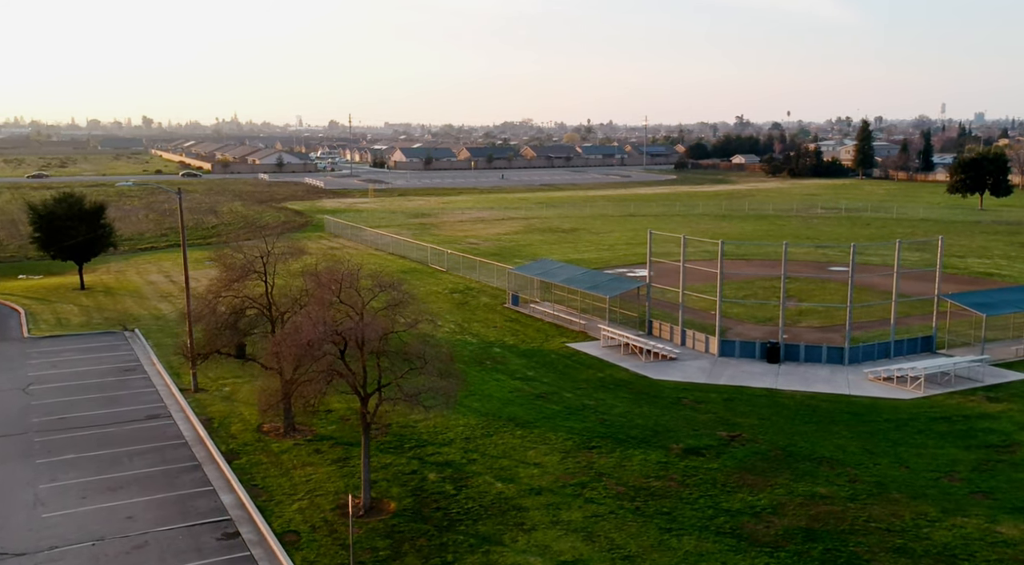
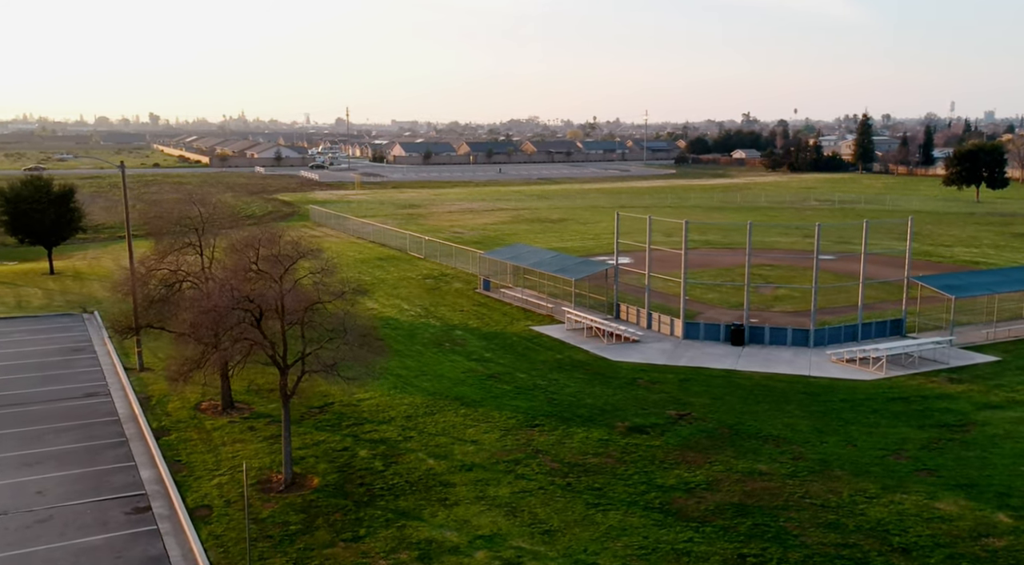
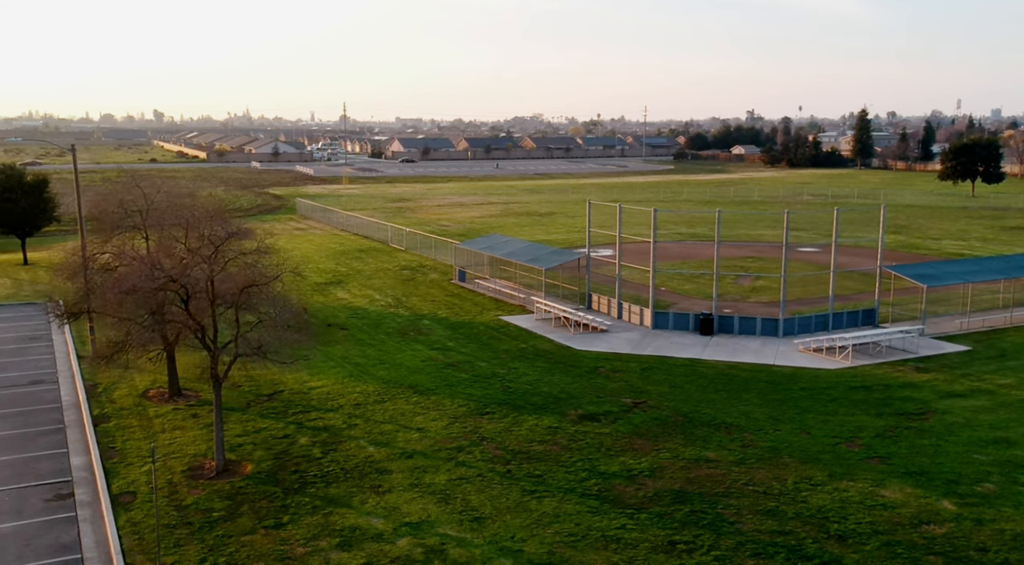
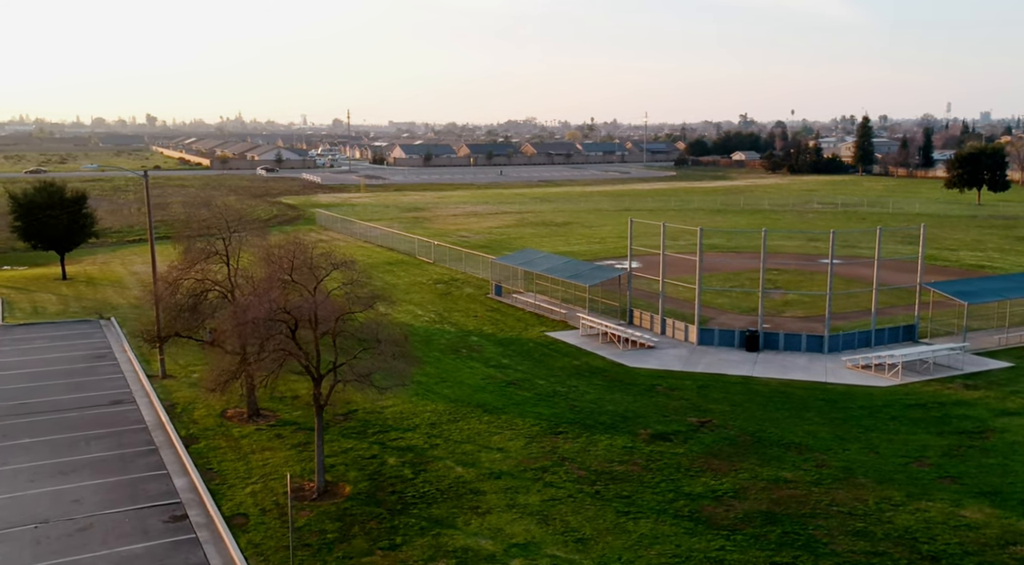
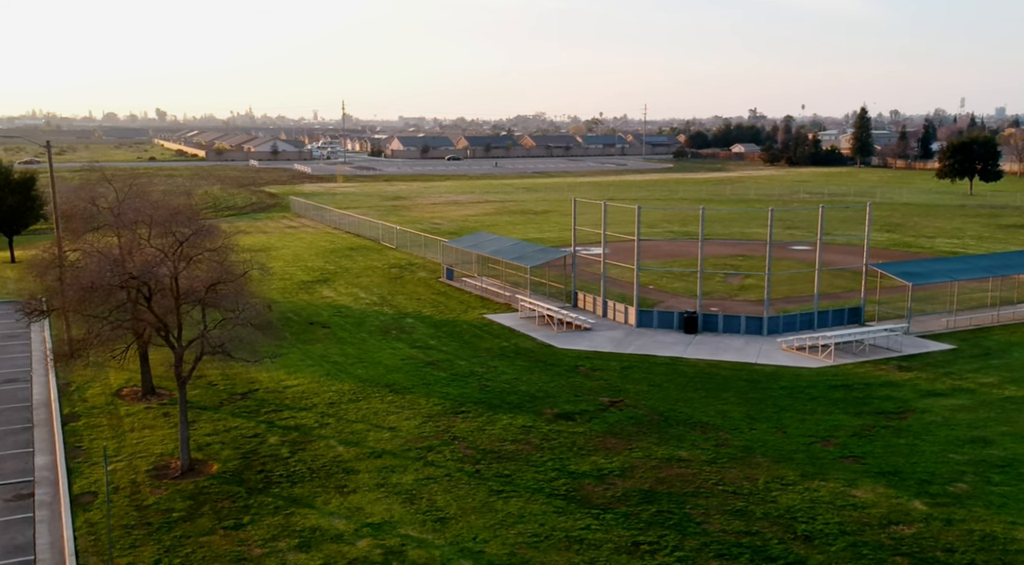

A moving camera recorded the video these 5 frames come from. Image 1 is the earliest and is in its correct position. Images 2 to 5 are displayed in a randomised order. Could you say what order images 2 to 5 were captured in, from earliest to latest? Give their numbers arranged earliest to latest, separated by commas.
4, 2, 3, 5
